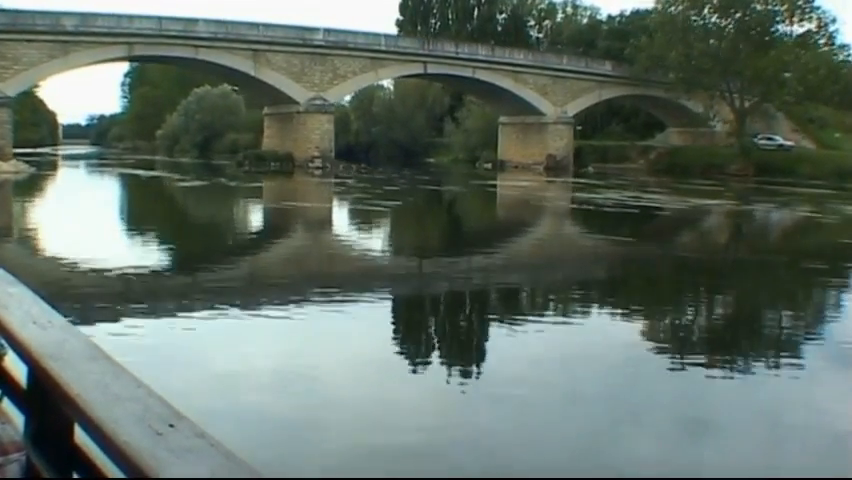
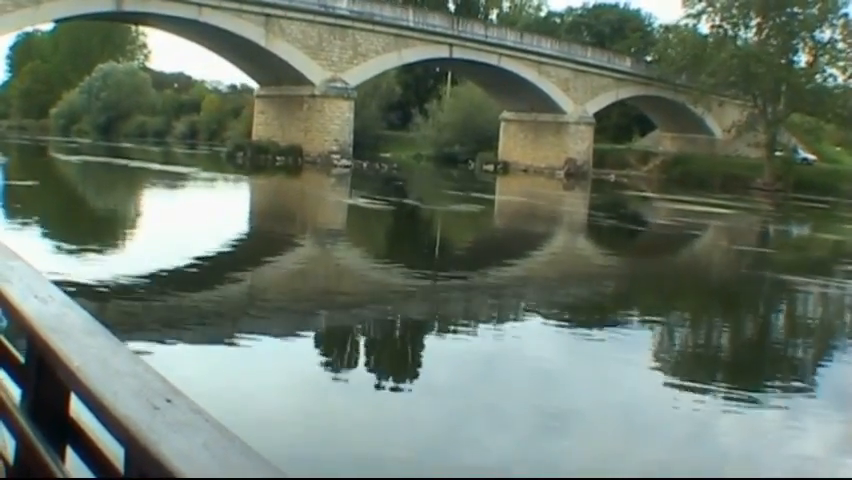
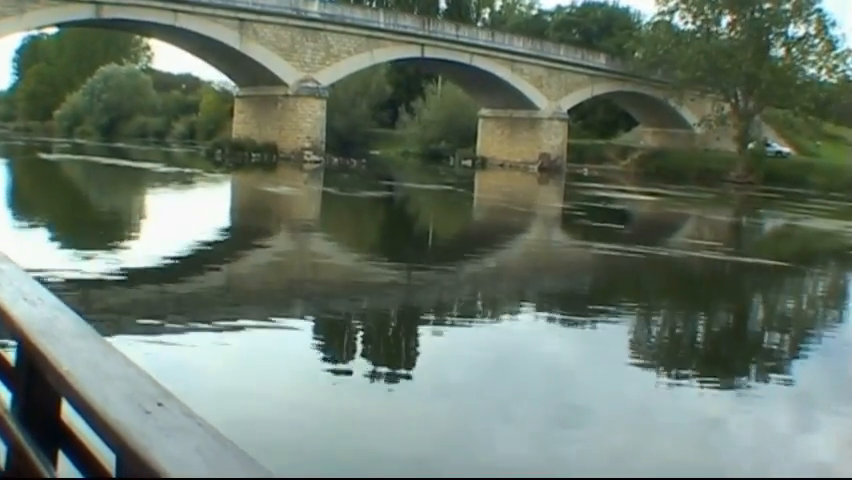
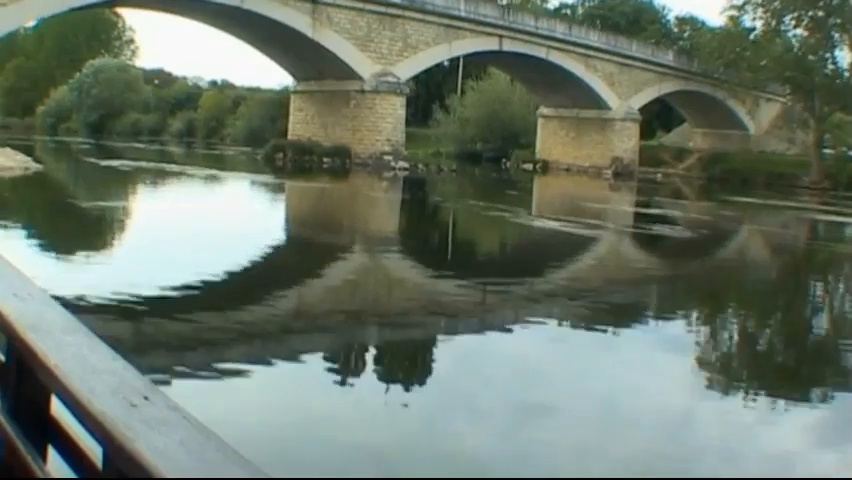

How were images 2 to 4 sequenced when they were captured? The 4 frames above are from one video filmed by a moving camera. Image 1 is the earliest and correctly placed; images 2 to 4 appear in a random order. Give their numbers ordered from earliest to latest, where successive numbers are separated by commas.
3, 2, 4
